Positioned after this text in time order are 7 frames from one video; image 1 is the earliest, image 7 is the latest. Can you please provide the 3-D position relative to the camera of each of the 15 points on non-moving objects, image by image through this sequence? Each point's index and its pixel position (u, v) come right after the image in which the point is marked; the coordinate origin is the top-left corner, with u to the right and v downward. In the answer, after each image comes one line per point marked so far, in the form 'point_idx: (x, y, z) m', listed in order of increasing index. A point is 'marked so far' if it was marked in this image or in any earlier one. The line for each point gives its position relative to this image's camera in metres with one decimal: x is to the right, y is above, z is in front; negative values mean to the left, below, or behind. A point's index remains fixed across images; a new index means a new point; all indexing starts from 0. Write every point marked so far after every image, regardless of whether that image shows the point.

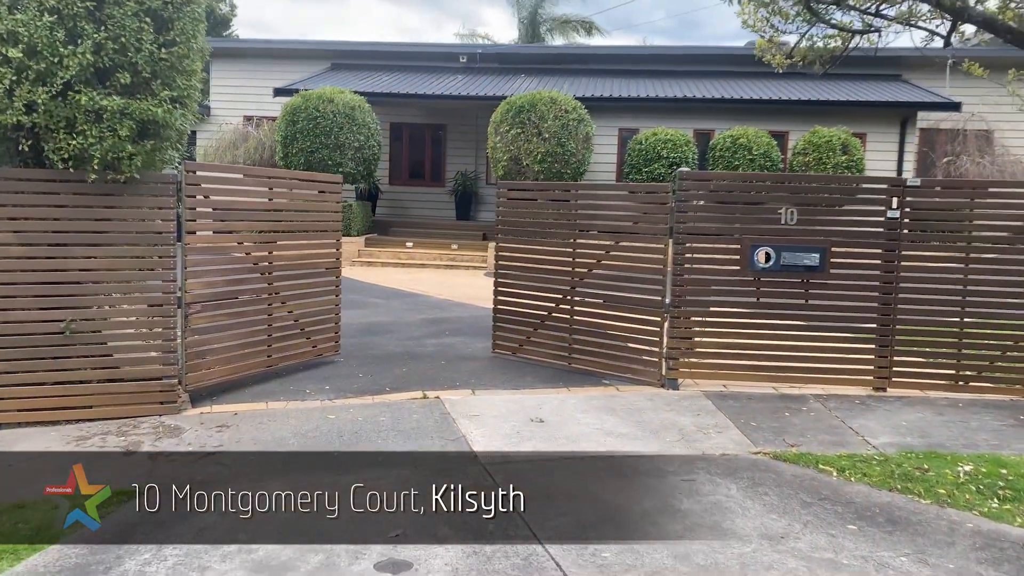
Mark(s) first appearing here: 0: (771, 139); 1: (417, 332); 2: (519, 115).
0: (+5.3, +3.0, +16.3) m
1: (-1.1, -0.5, +9.0) m
2: (+0.1, +3.3, +15.3) m
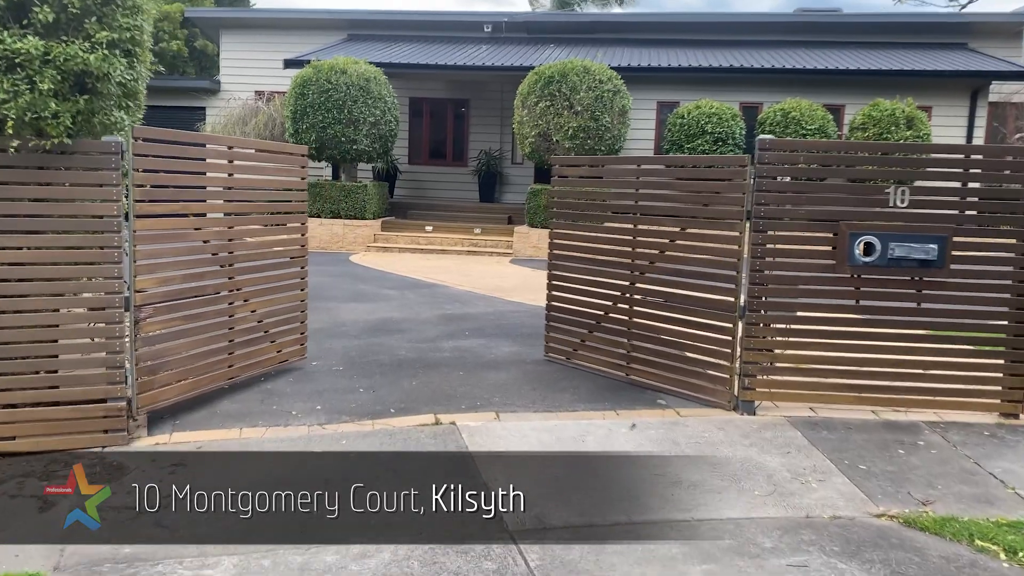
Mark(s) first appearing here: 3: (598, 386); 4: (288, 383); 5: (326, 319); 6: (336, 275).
0: (+5.8, +3.2, +14.8) m
1: (-0.8, -0.4, +7.7) m
2: (+0.6, +3.5, +14.0) m
3: (+0.6, -0.7, +5.9) m
4: (-1.6, -0.7, +5.8) m
5: (-1.9, -0.3, +8.2) m
6: (-2.5, +0.2, +11.6) m
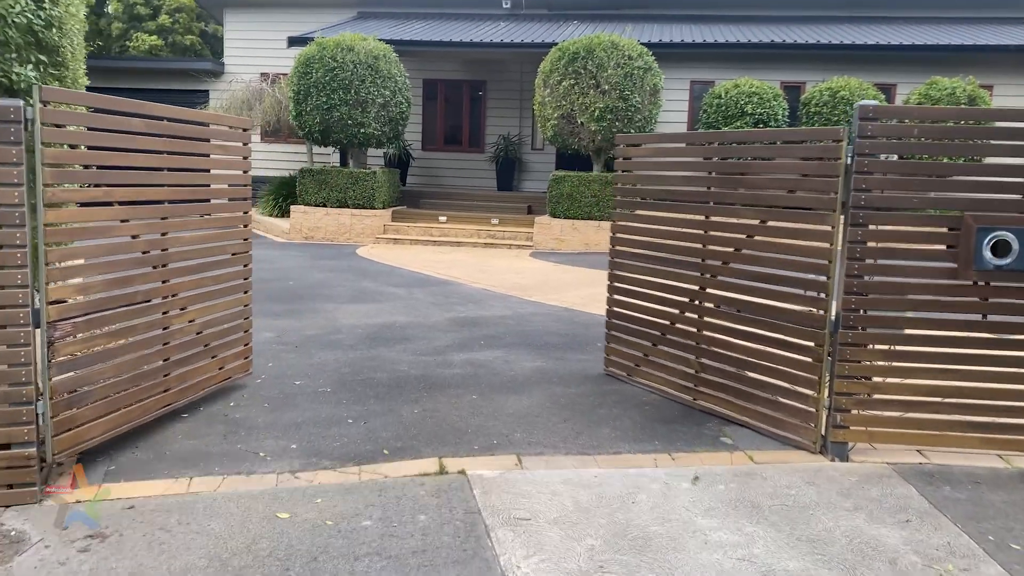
0: (+6.1, +3.3, +13.5) m
1: (-0.6, -0.4, +6.6) m
2: (+1.0, +3.6, +12.8) m
3: (+0.8, -0.8, +4.7) m
4: (-1.5, -0.7, +4.7) m
5: (-1.7, -0.3, +7.1) m
6: (-2.3, +0.2, +10.5) m
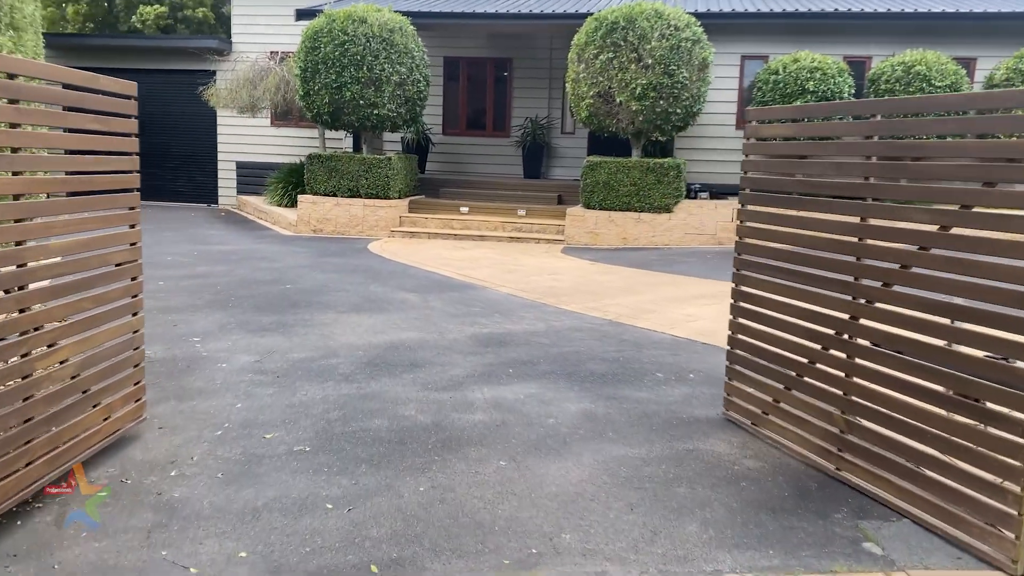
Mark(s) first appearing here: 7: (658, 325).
0: (+6.6, +3.3, +11.9) m
1: (-0.4, -0.5, +5.3) m
2: (+1.4, +3.6, +11.3) m
3: (+1.0, -0.9, +3.4) m
4: (-1.3, -0.9, +3.4) m
5: (-1.5, -0.4, +5.8) m
6: (-1.9, +0.2, +9.2) m
7: (+1.2, -0.3, +6.7) m
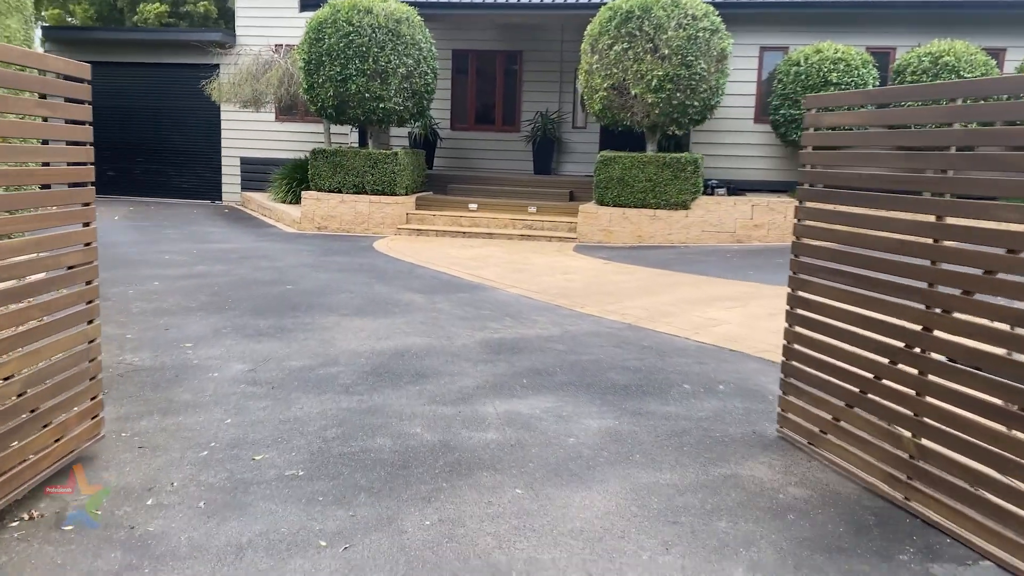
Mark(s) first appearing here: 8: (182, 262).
0: (+6.7, +3.3, +11.4) m
1: (-0.3, -0.5, +4.9) m
2: (+1.6, +3.6, +10.9) m
3: (+1.0, -0.9, +3.0) m
4: (-1.2, -0.9, +3.0) m
5: (-1.4, -0.4, +5.4) m
6: (-1.8, +0.2, +8.8) m
7: (+1.3, -0.3, +6.3) m
8: (-3.8, +0.3, +9.3) m
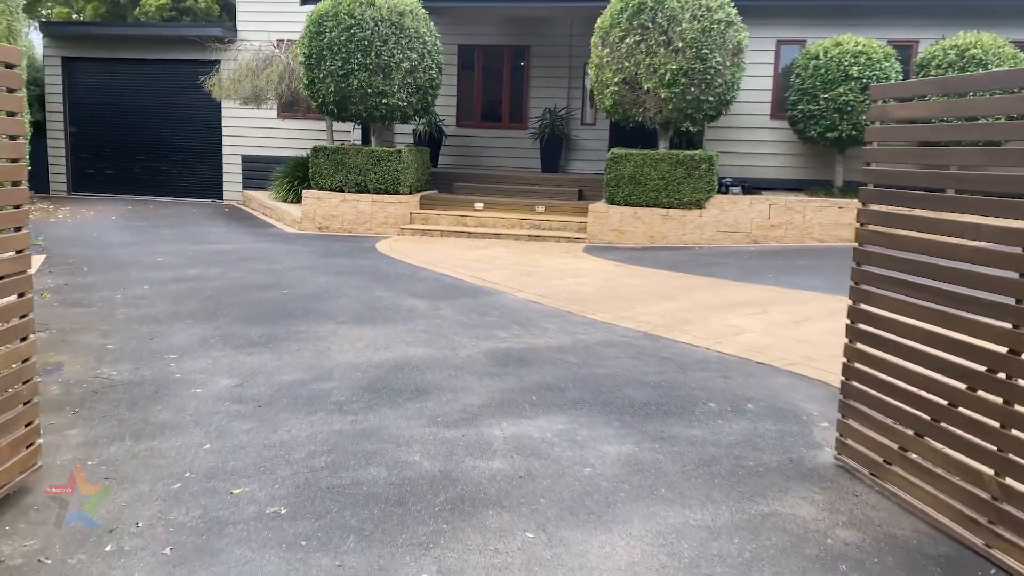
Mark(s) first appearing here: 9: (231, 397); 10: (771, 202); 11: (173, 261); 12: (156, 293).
0: (+6.8, +3.2, +10.9) m
1: (-0.2, -0.6, +4.5) m
2: (+1.7, +3.5, +10.4) m
3: (+1.1, -1.0, +2.5) m
4: (-1.2, -0.9, +2.6) m
5: (-1.3, -0.5, +5.1) m
6: (-1.7, +0.1, +8.4) m
7: (+1.4, -0.4, +5.9) m
8: (-3.7, +0.3, +8.9) m
9: (-1.6, -0.6, +4.4) m
10: (+3.5, +1.2, +10.8) m
11: (-3.8, +0.3, +9.1) m
12: (-3.2, 0.0, +7.3) m
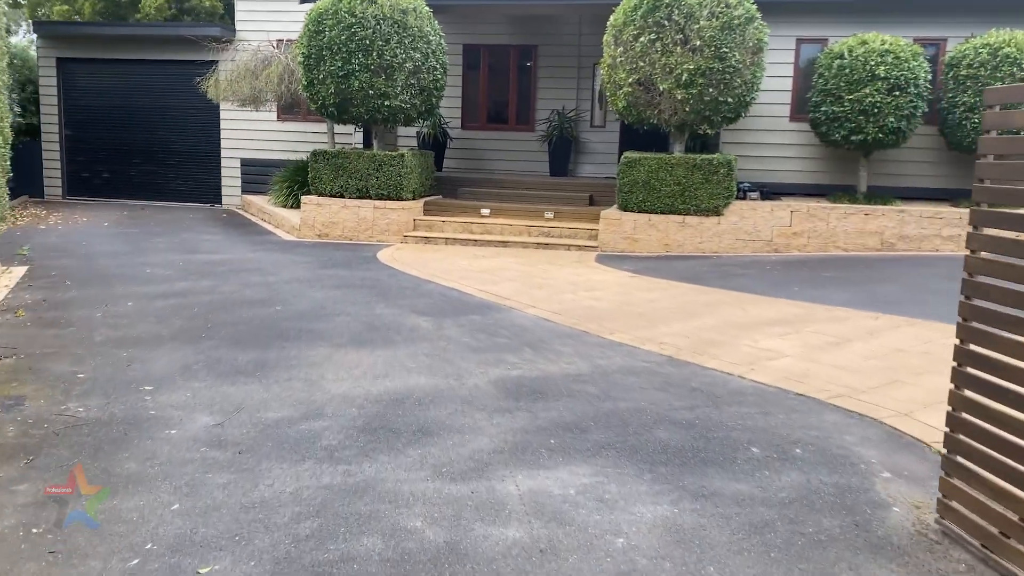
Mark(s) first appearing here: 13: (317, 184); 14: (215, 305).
0: (+6.9, +3.1, +10.4) m
1: (-0.2, -0.7, +4.0) m
2: (+1.8, +3.4, +9.9) m
3: (+1.1, -1.1, +2.0) m
4: (-1.1, -1.1, +2.1) m
5: (-1.2, -0.6, +4.5) m
6: (-1.6, 0.0, +7.9) m
7: (+1.5, -0.5, +5.3) m
8: (-3.6, +0.1, +8.4) m
9: (-1.5, -0.7, +3.9) m
10: (+3.6, +1.0, +10.3) m
11: (-3.7, +0.2, +8.6) m
12: (-3.2, -0.2, +6.8) m
13: (-2.9, +1.5, +11.8) m
14: (-2.6, -0.2, +7.1) m
